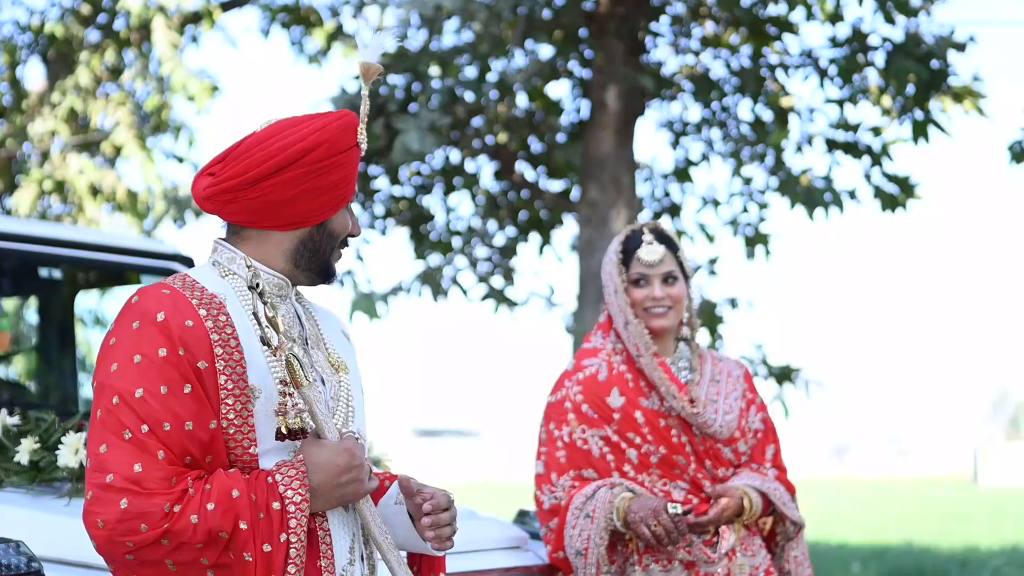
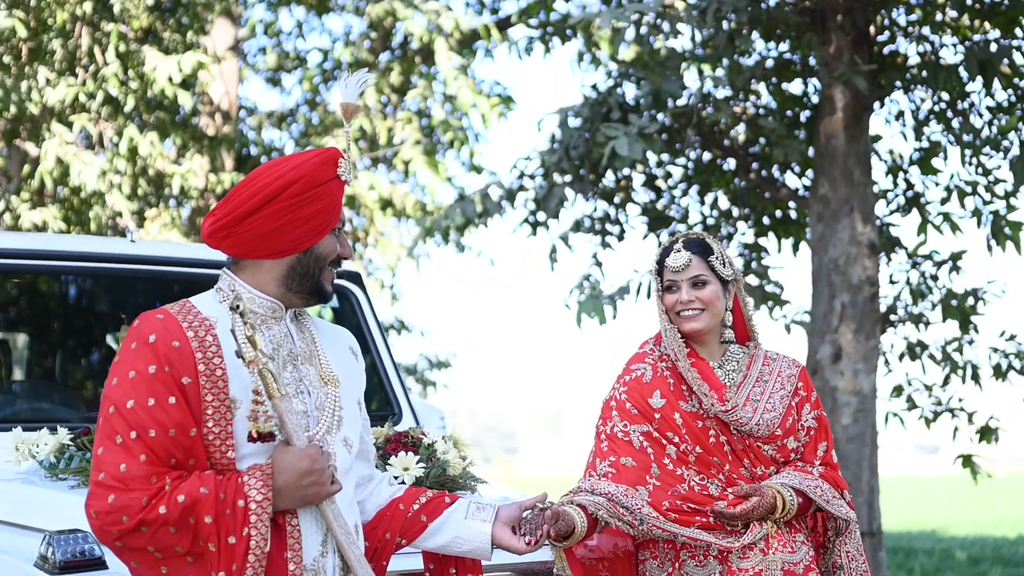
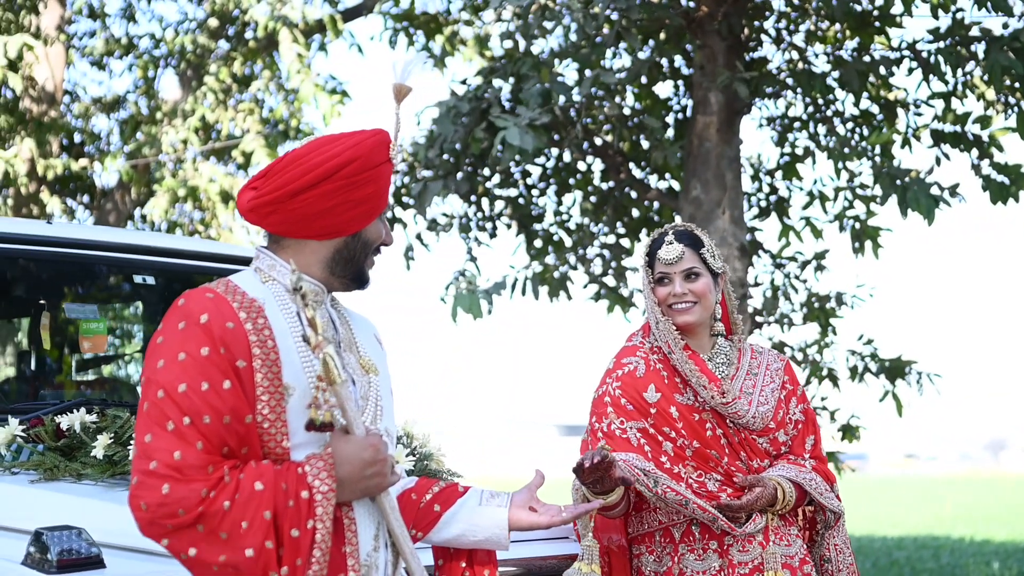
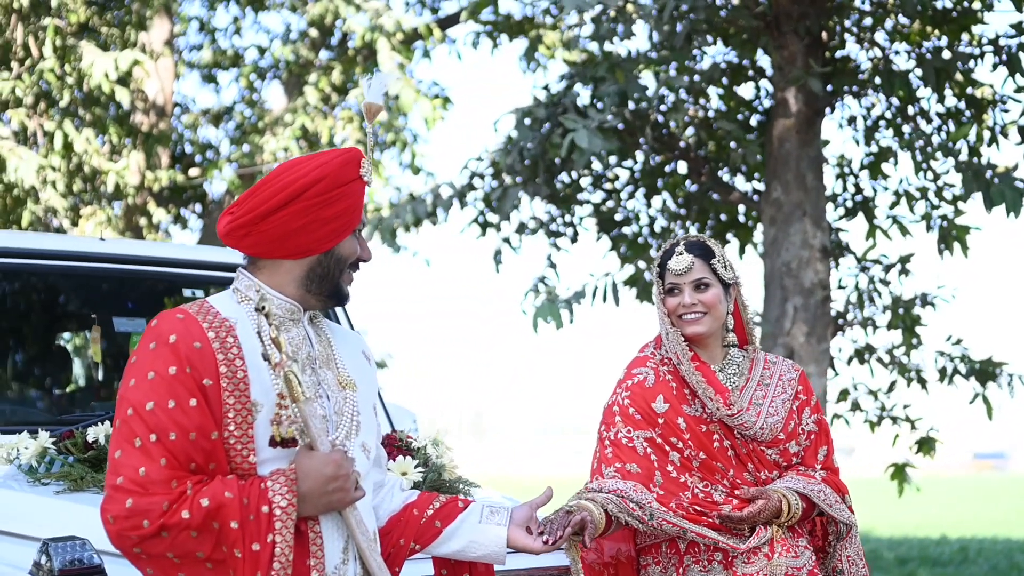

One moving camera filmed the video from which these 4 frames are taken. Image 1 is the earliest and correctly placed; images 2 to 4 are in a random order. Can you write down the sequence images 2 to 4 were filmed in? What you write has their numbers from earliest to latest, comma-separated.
3, 4, 2
